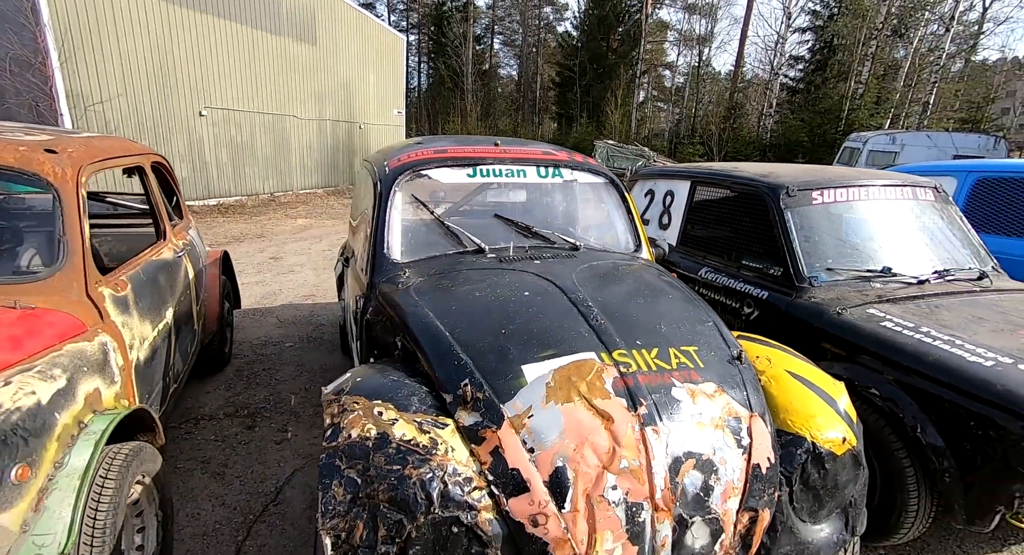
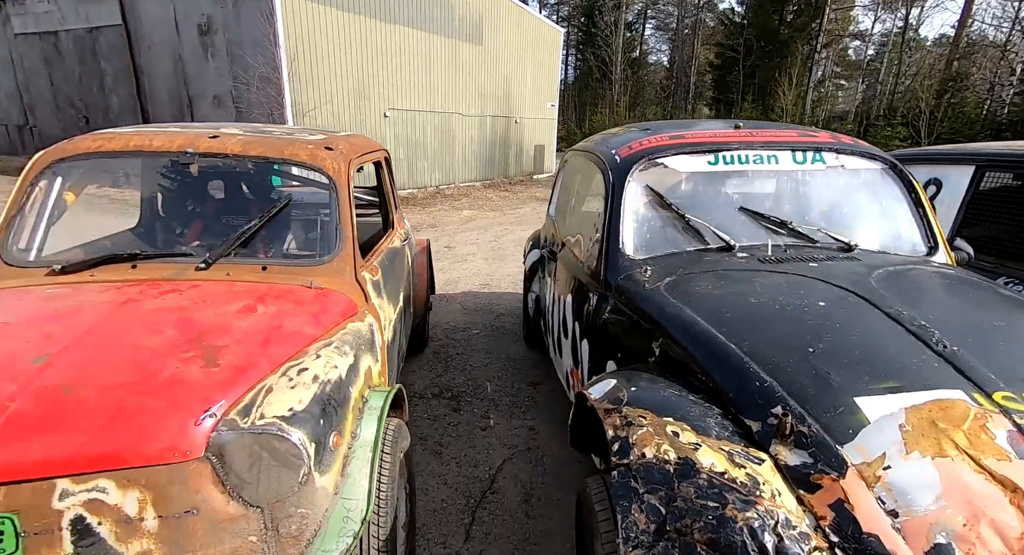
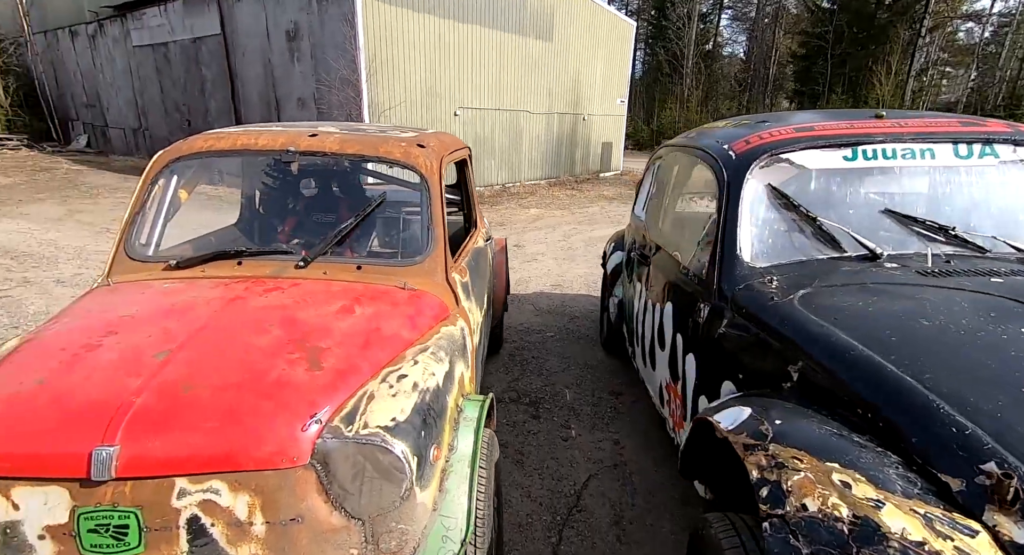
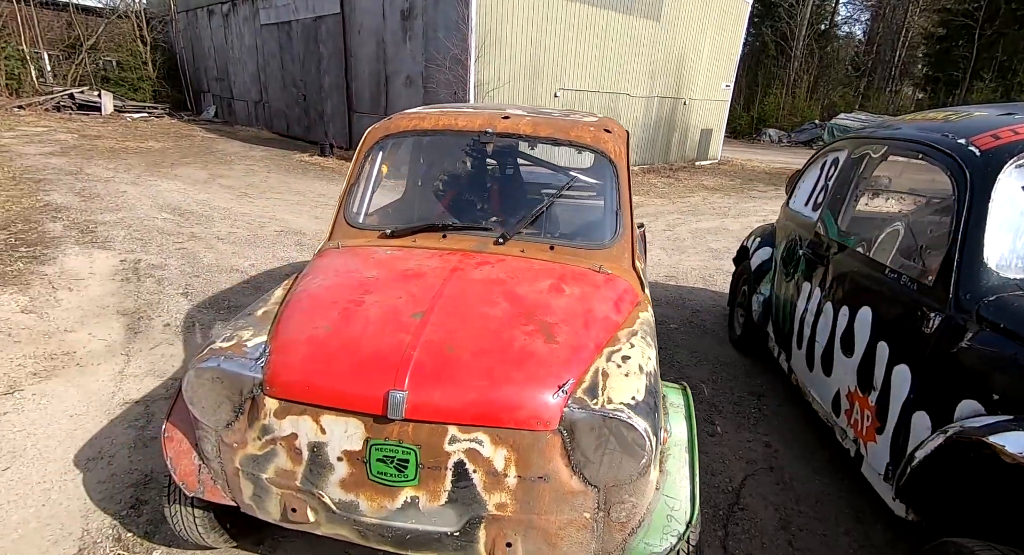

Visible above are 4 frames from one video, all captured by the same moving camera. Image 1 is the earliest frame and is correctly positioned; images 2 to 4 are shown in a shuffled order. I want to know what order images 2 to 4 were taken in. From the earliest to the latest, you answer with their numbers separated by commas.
2, 3, 4
